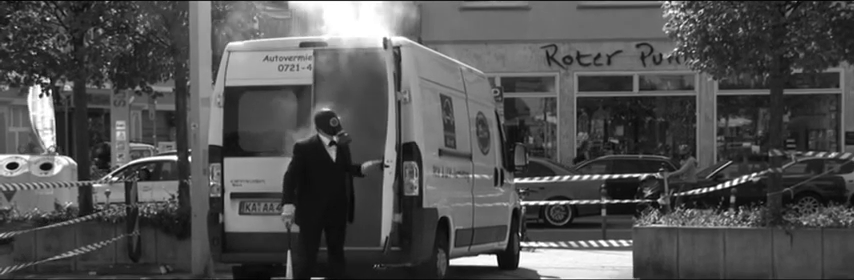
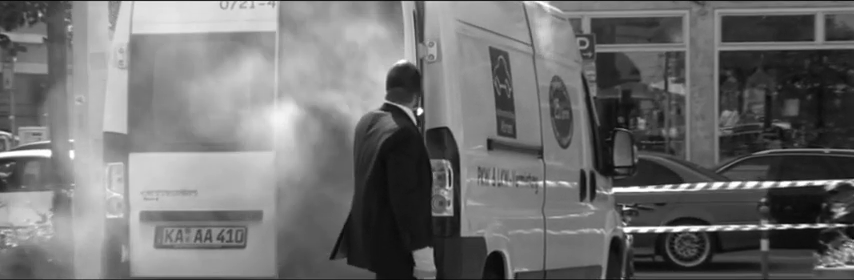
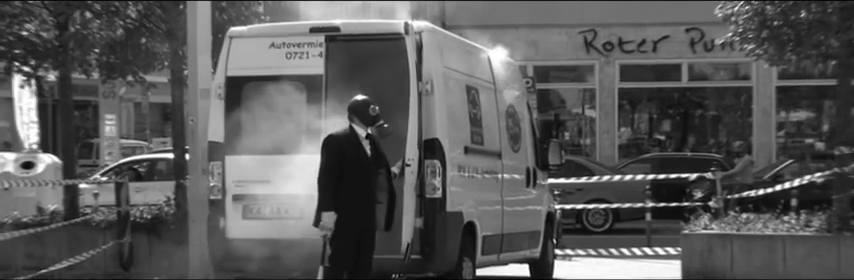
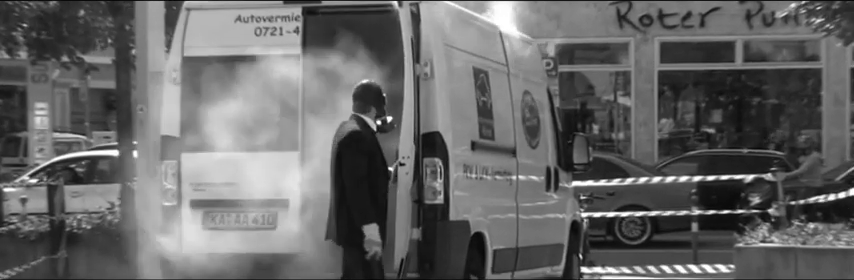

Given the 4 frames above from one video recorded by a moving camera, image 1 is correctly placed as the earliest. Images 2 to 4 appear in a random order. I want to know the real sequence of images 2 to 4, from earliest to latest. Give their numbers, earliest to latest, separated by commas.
3, 4, 2
